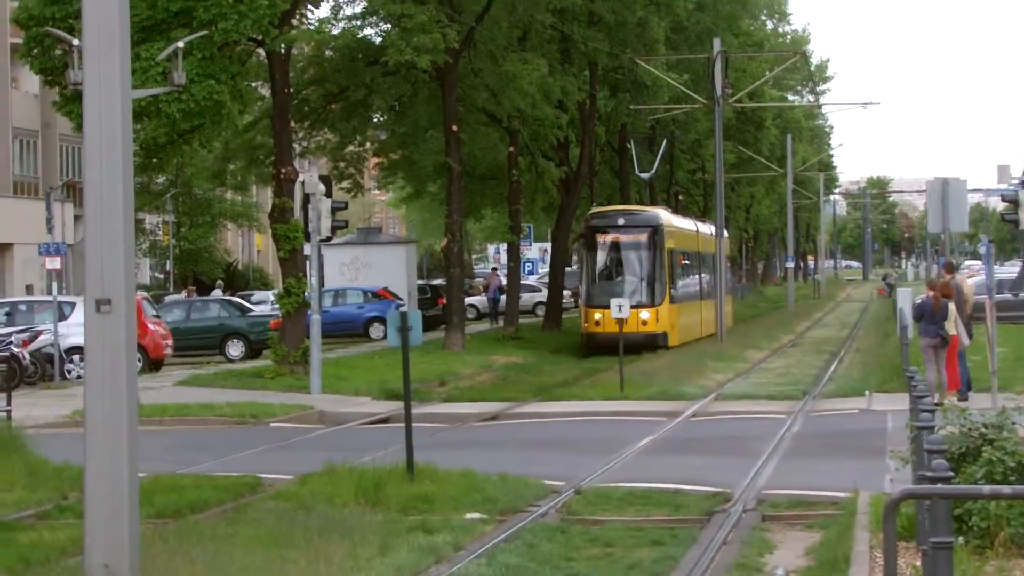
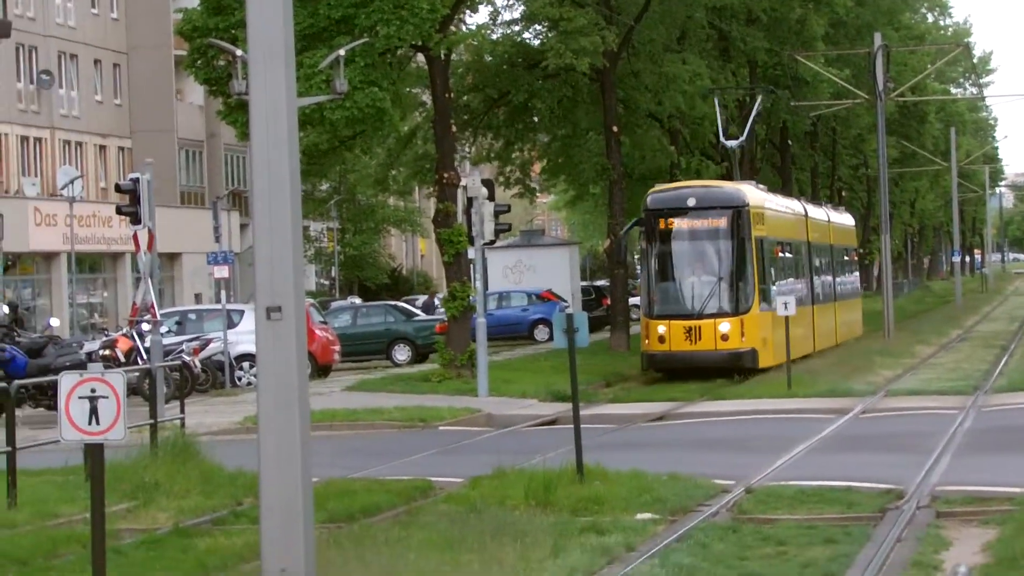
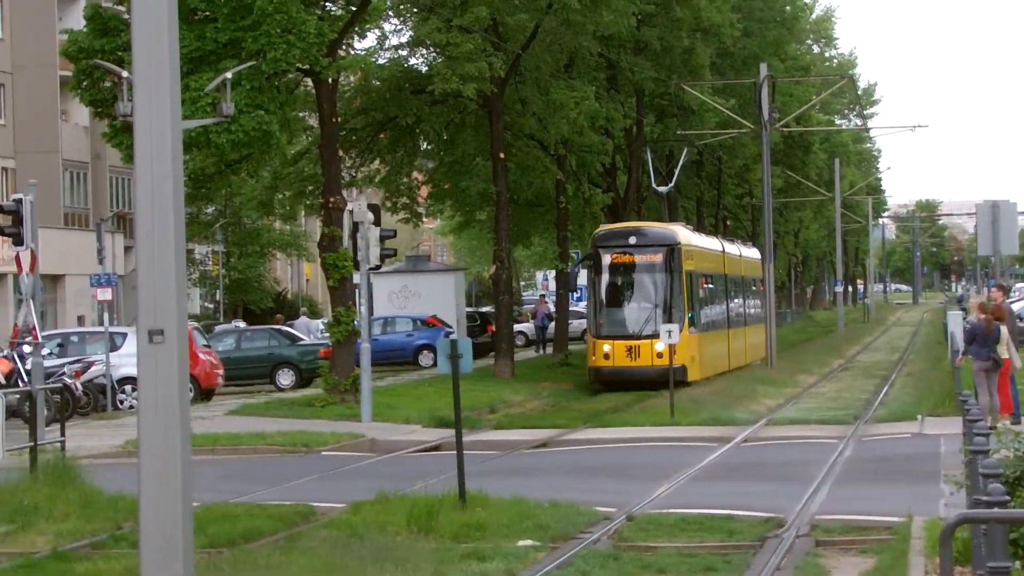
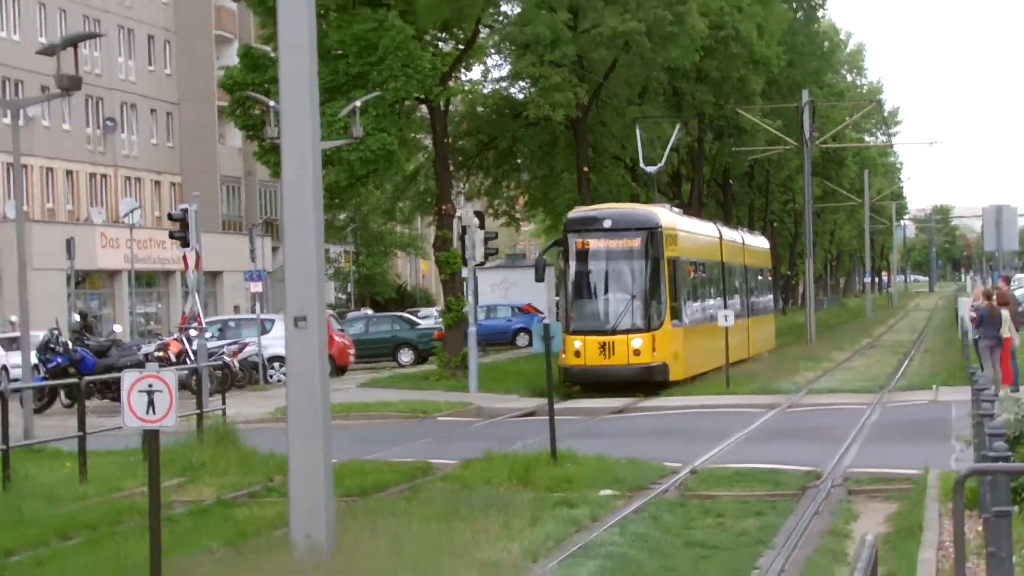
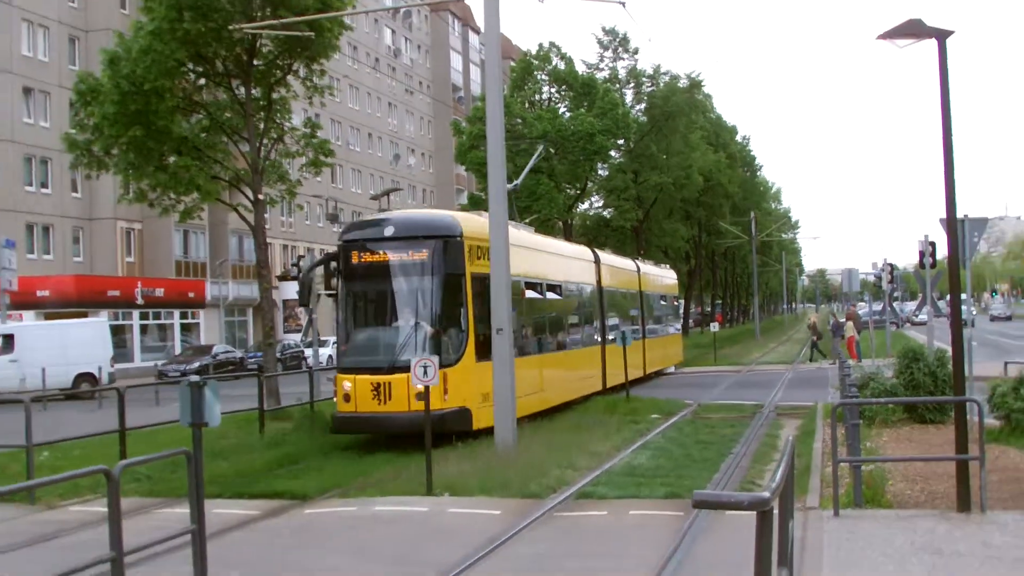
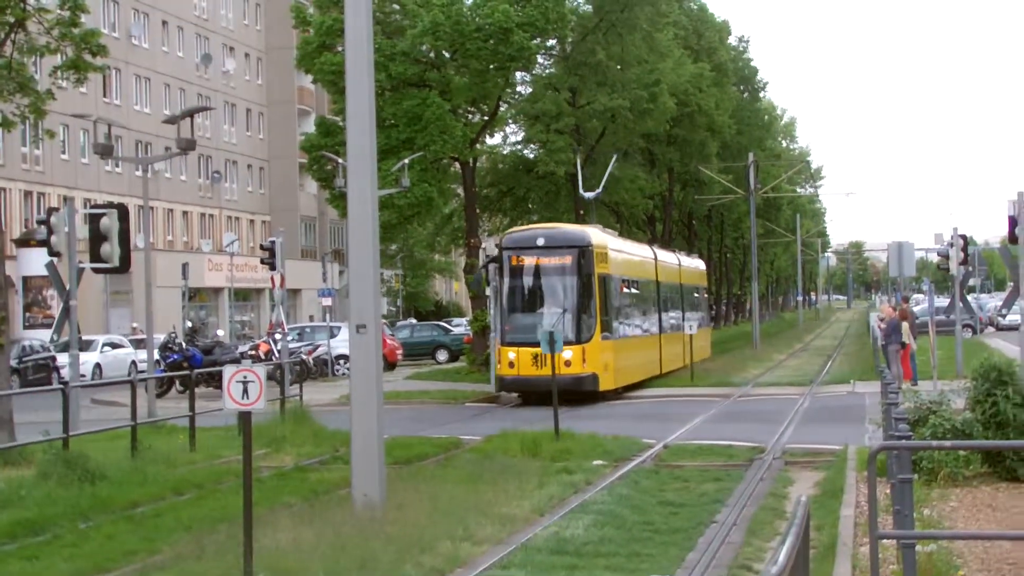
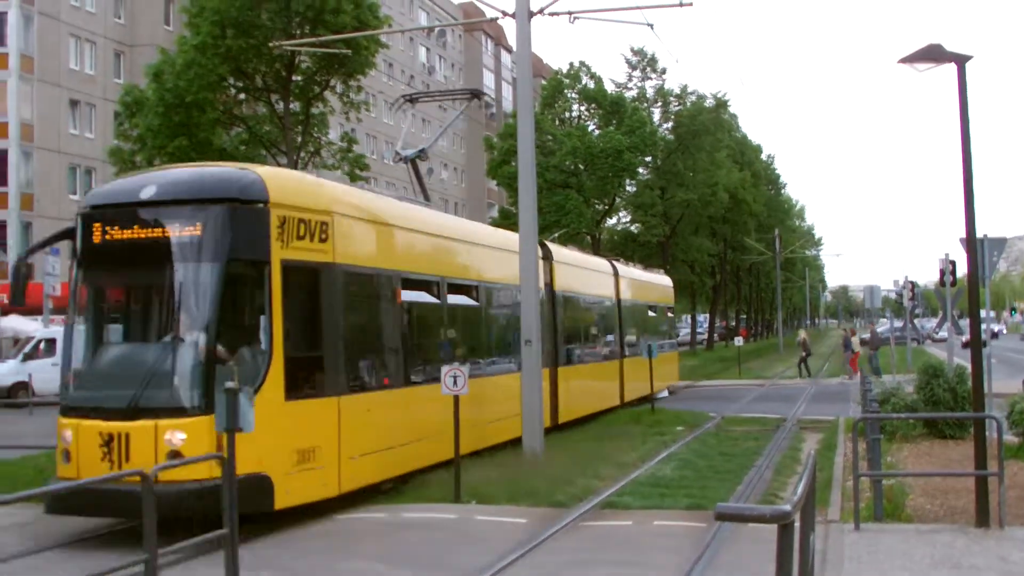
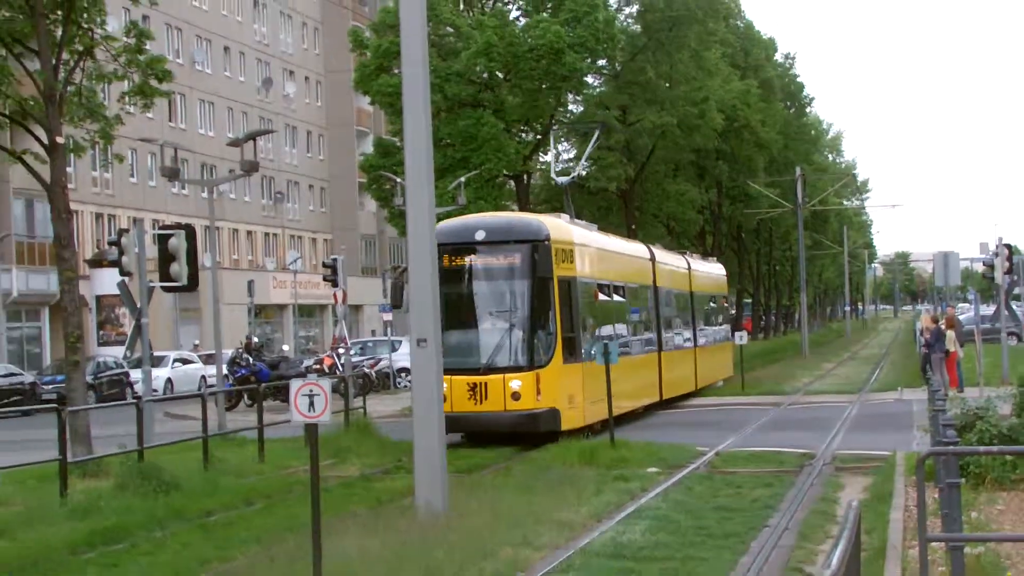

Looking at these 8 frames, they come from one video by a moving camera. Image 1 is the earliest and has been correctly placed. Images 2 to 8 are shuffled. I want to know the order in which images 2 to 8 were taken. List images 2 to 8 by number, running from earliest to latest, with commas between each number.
3, 2, 4, 6, 8, 5, 7
